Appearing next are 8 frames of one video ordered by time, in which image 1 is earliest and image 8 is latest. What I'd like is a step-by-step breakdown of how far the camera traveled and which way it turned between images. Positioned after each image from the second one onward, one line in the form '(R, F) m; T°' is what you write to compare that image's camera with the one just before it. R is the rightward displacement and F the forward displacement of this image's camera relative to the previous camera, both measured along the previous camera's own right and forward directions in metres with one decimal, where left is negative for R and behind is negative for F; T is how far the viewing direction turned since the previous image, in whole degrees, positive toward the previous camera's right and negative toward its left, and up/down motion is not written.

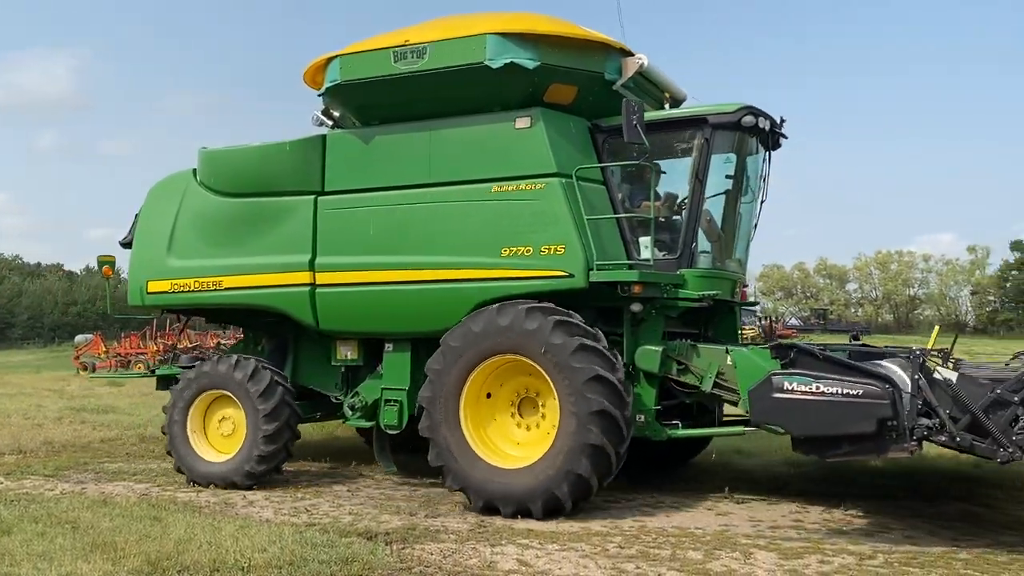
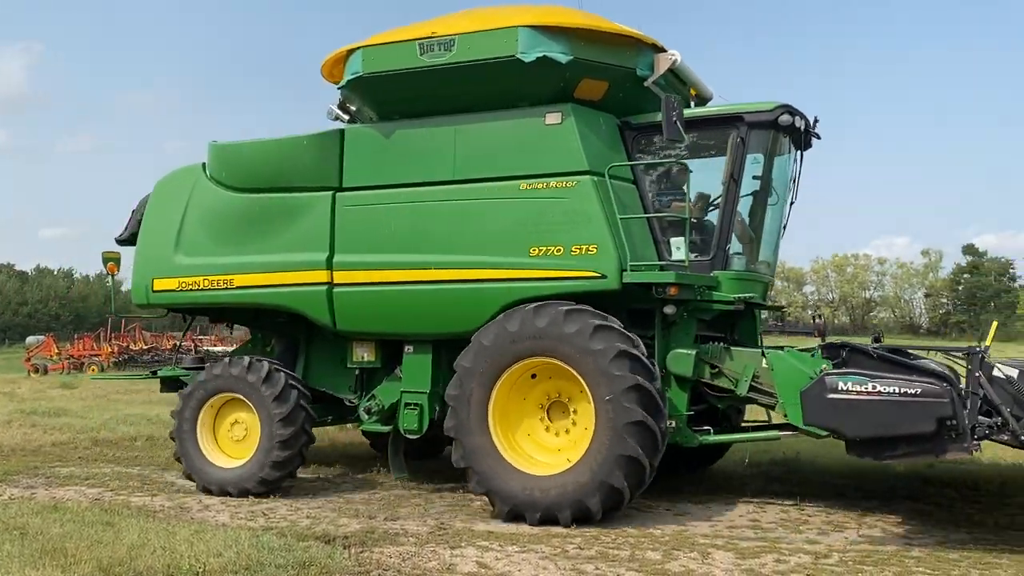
(-0.3, +0.2) m; +2°
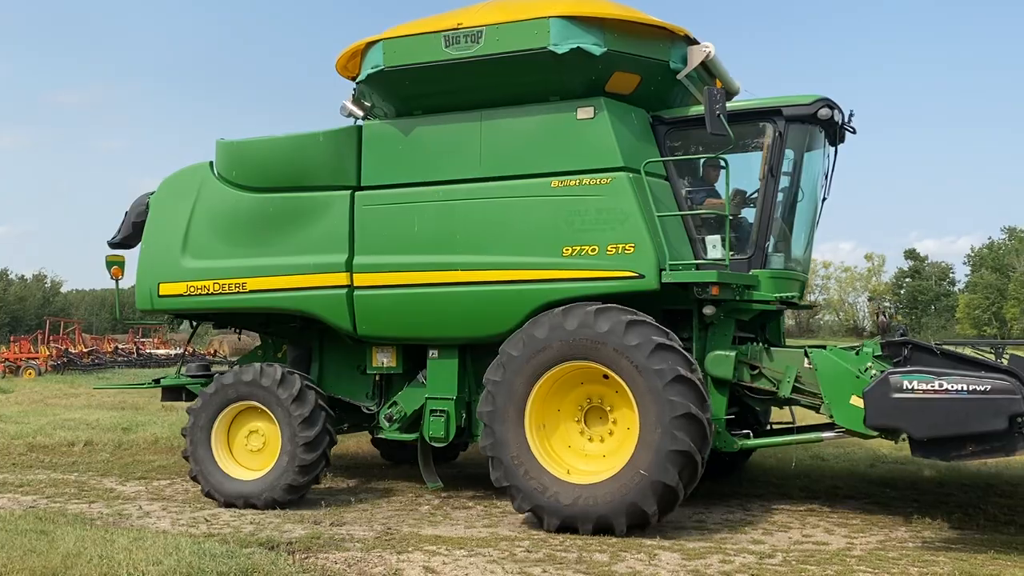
(-0.4, +0.2) m; +2°
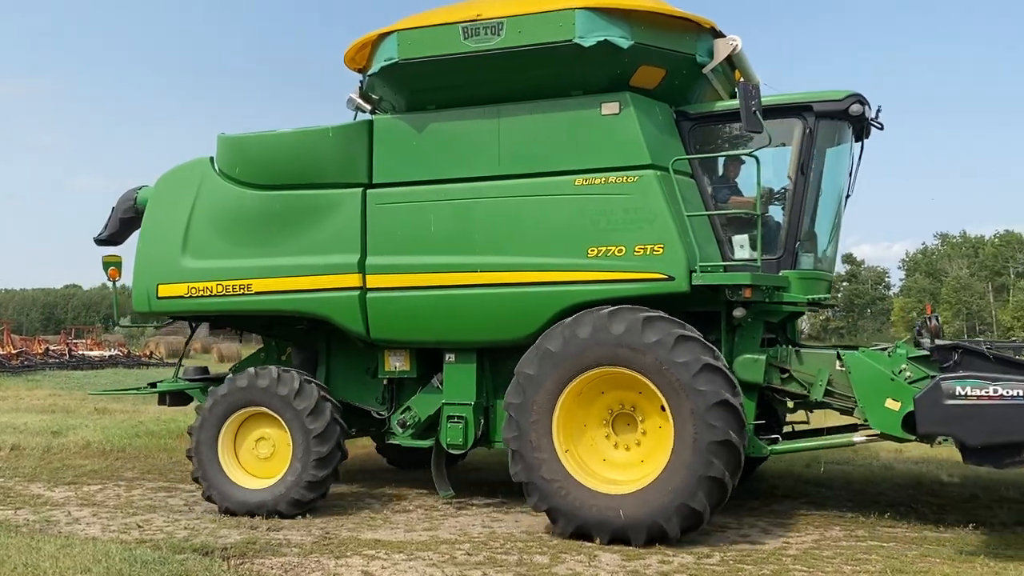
(-0.3, +0.2) m; +2°
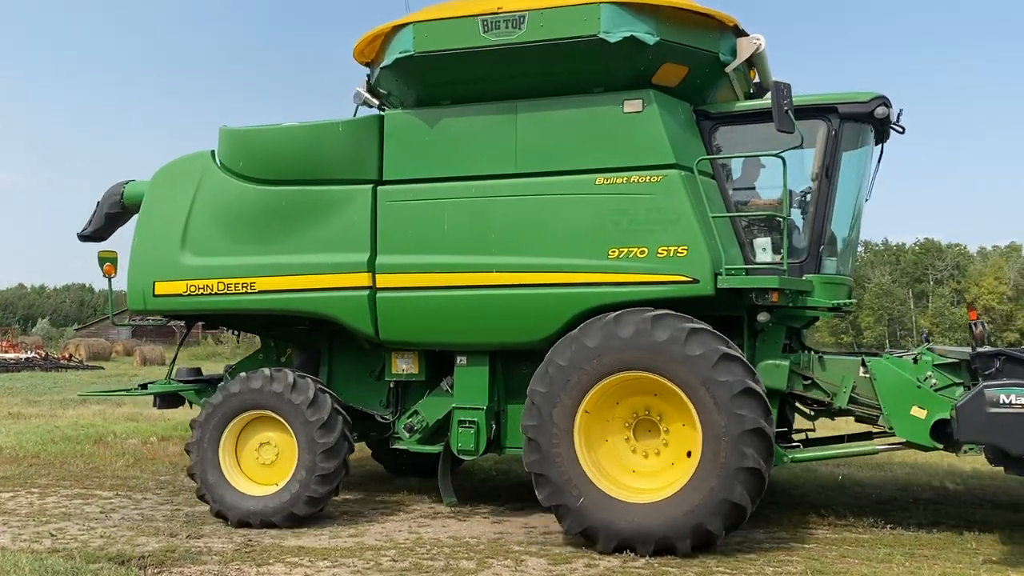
(-0.3, +0.2) m; +2°
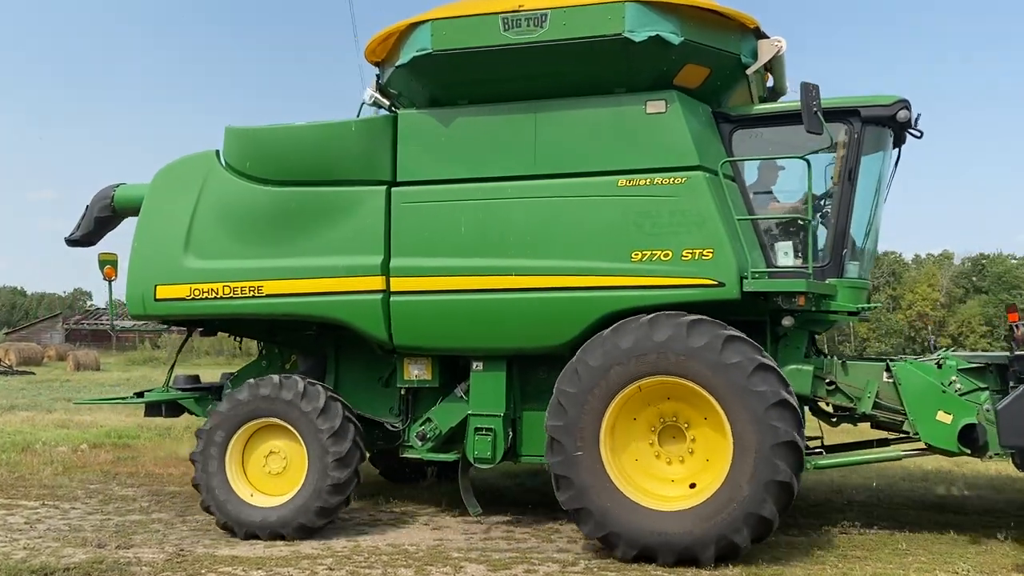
(-0.3, +0.1) m; +2°
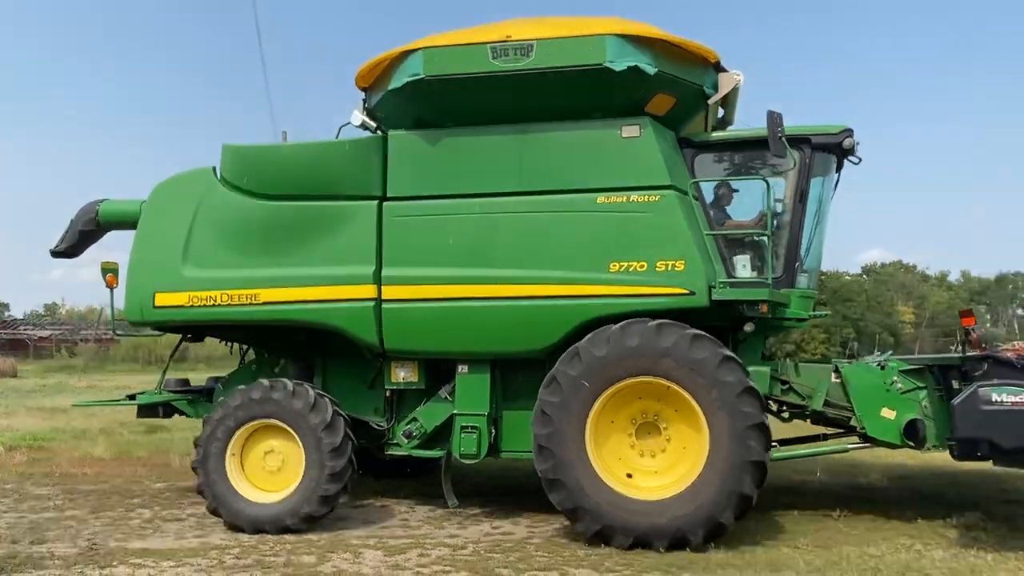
(-0.2, -0.4) m; +3°
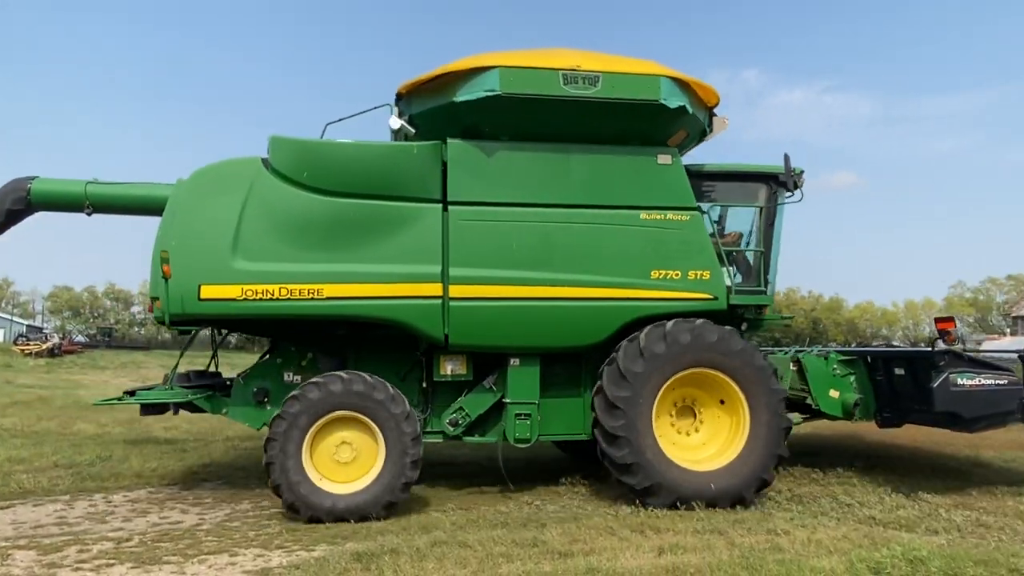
(-2.9, -0.1) m; +22°
